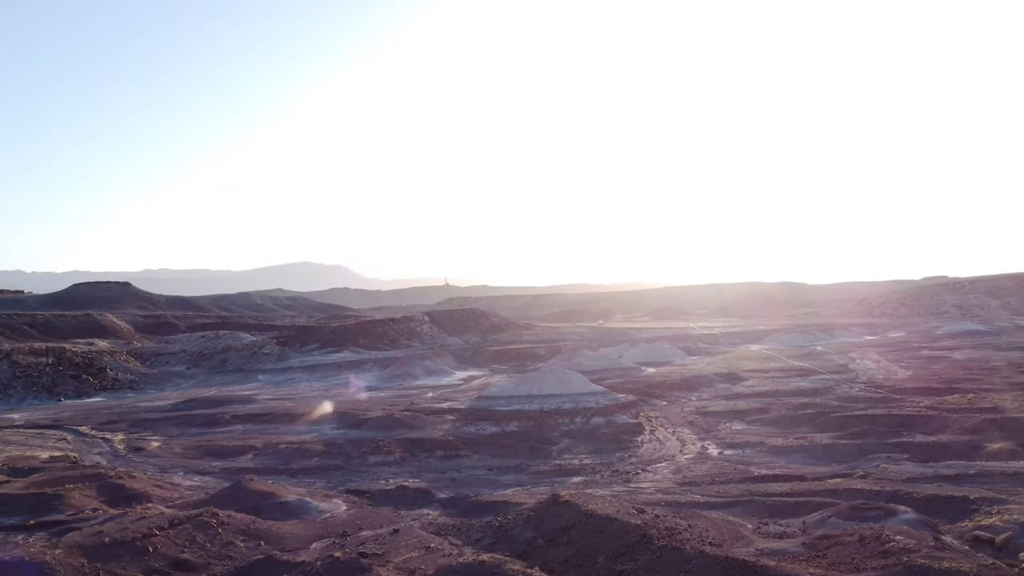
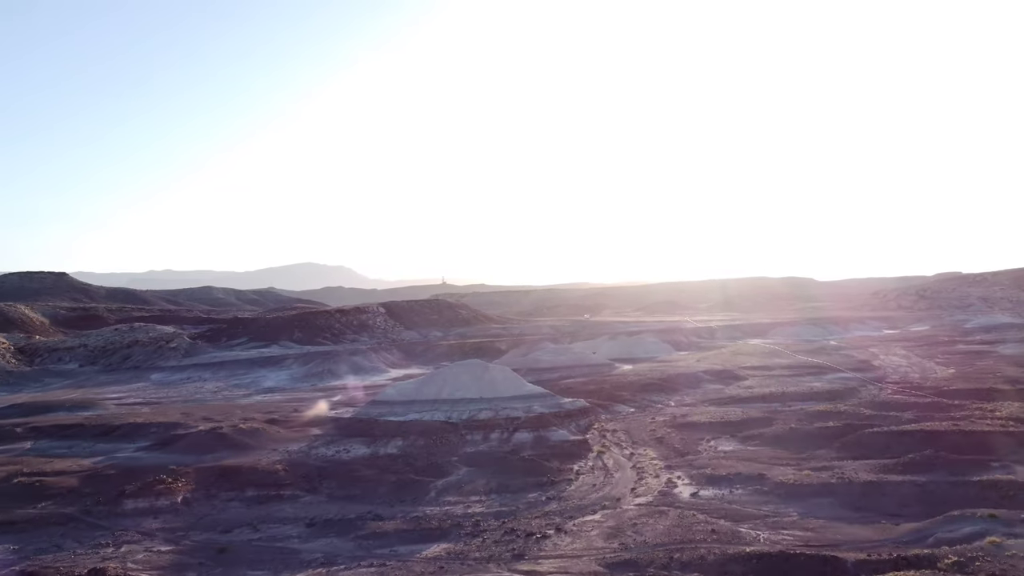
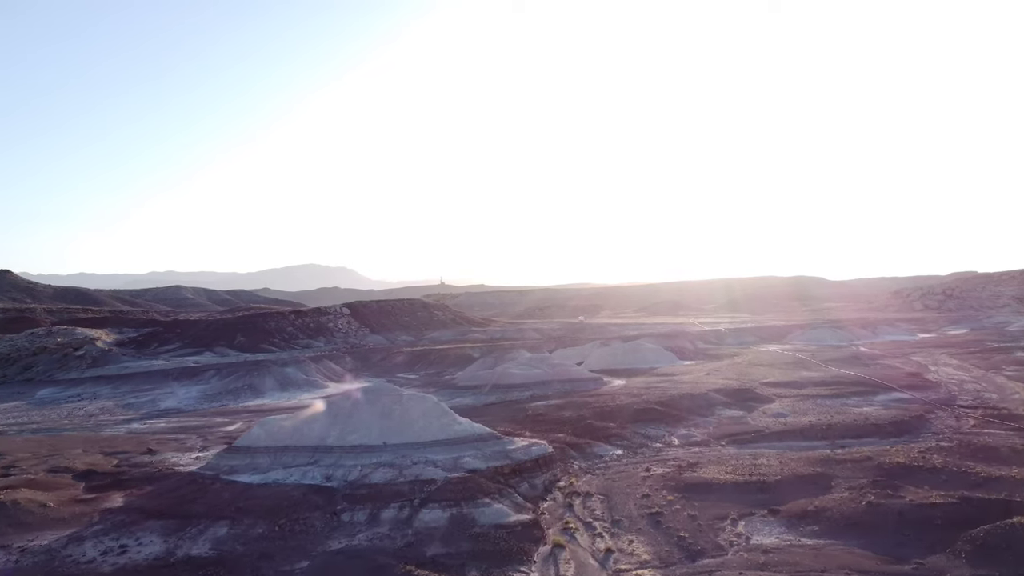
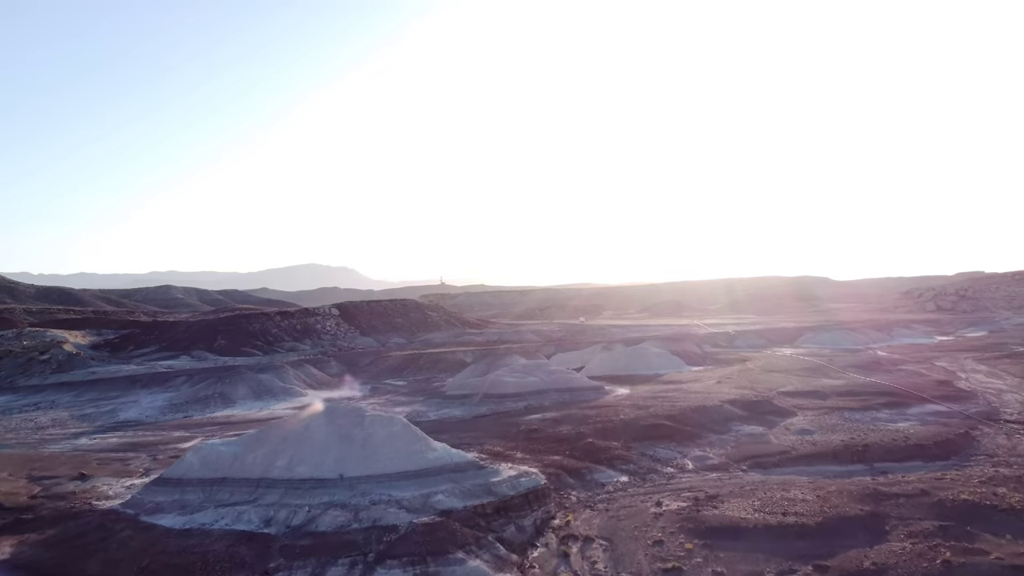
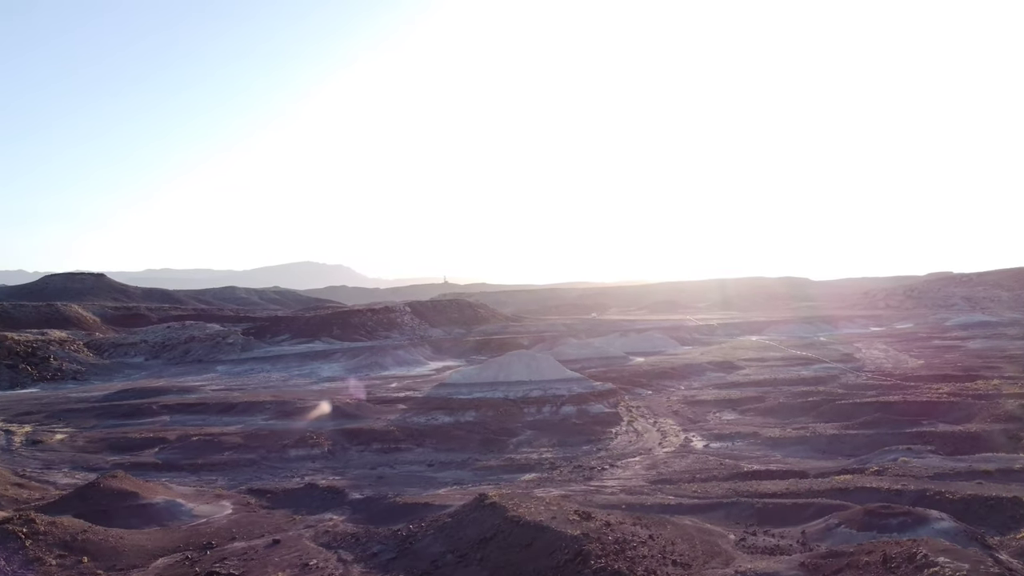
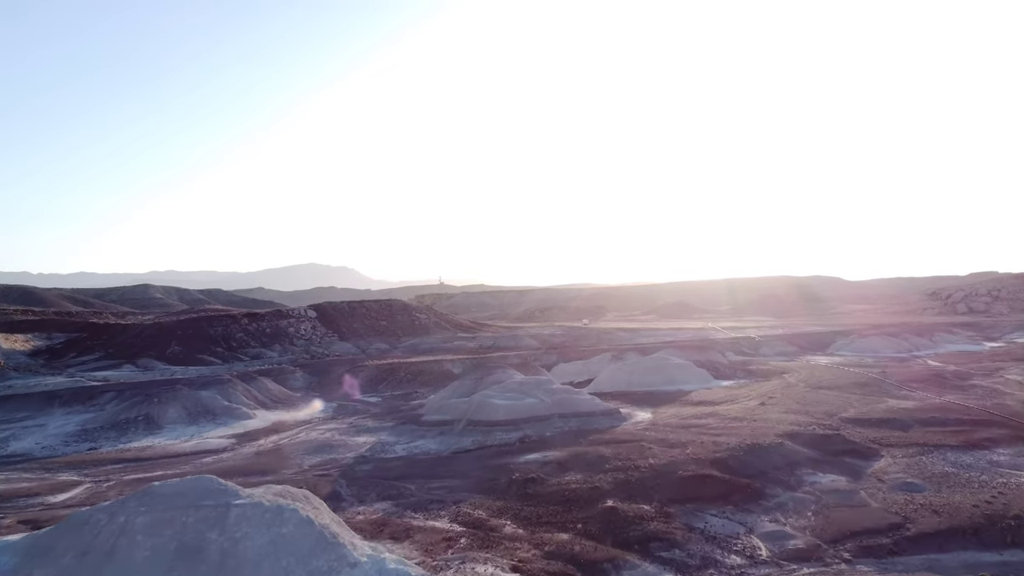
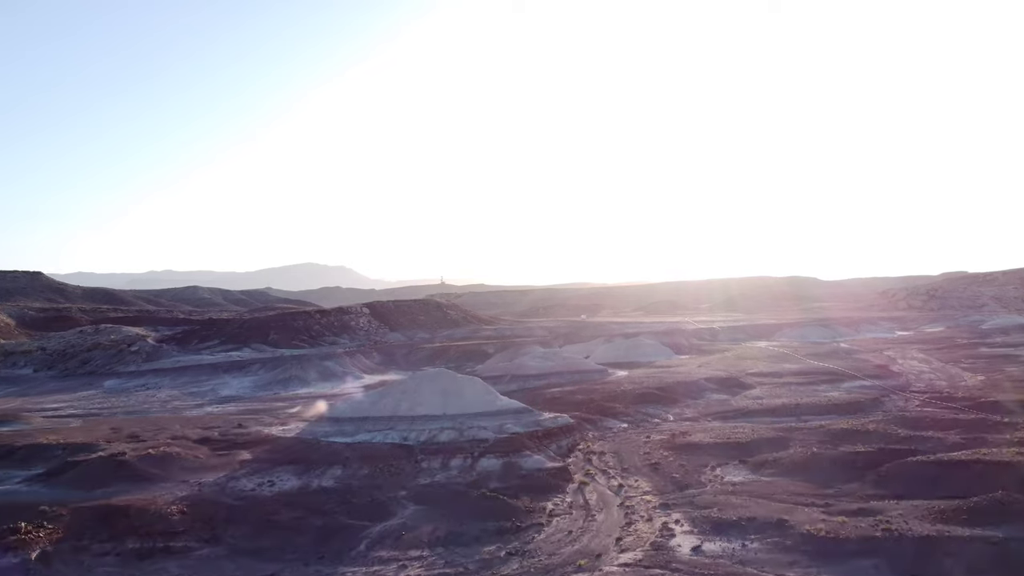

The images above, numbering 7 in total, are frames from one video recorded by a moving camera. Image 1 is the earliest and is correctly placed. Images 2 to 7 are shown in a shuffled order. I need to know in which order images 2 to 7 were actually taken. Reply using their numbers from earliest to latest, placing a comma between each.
5, 2, 7, 3, 4, 6
